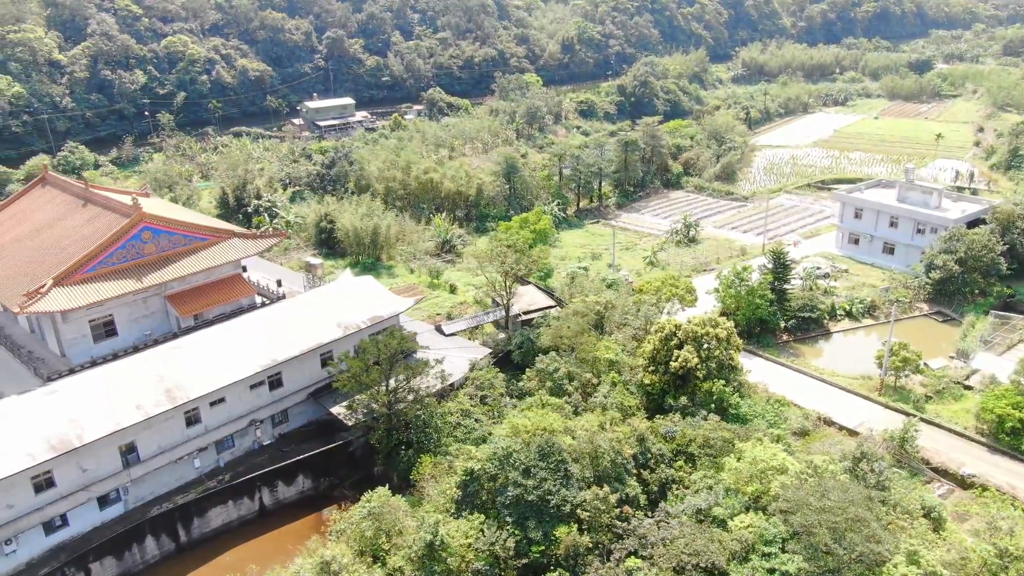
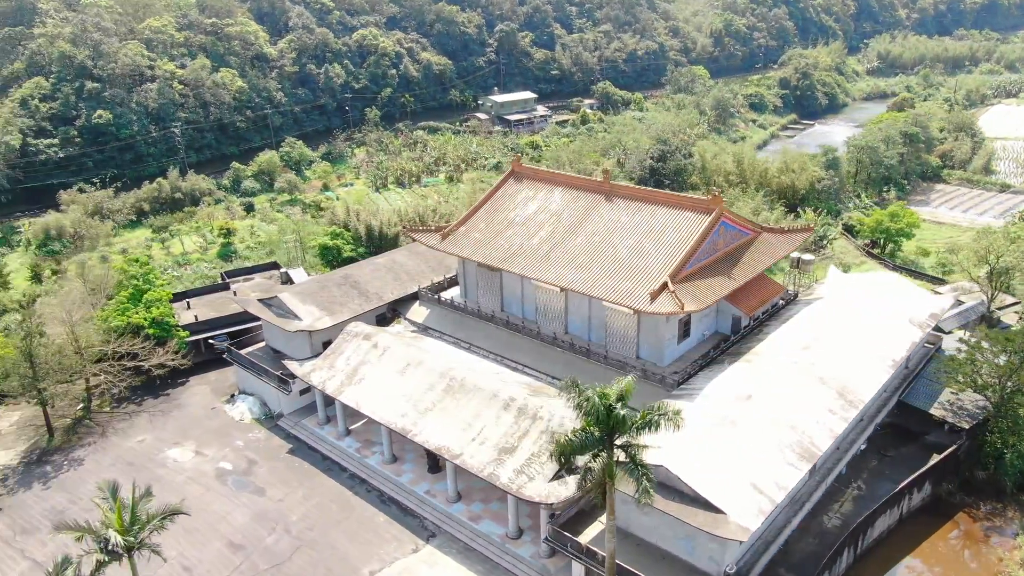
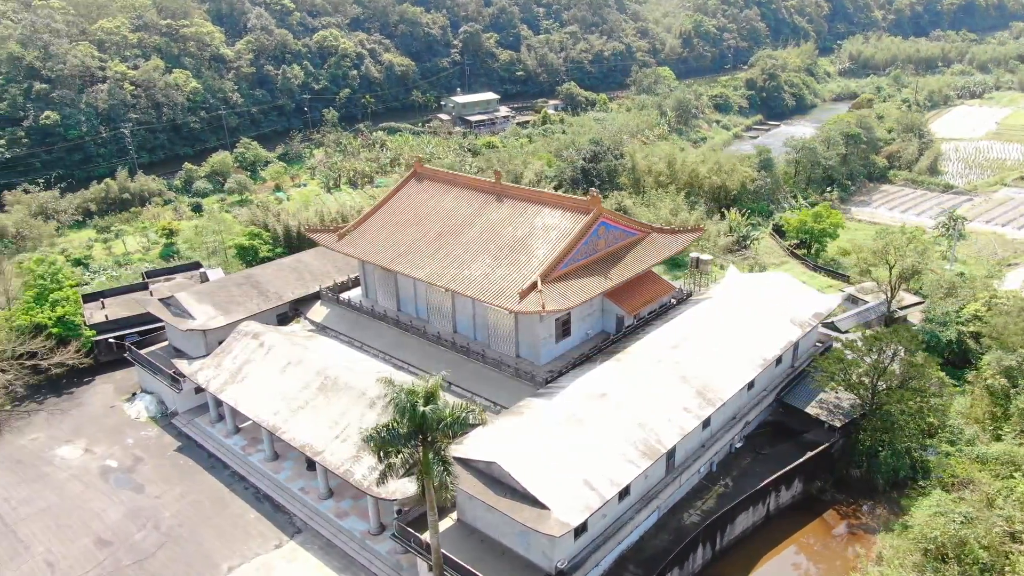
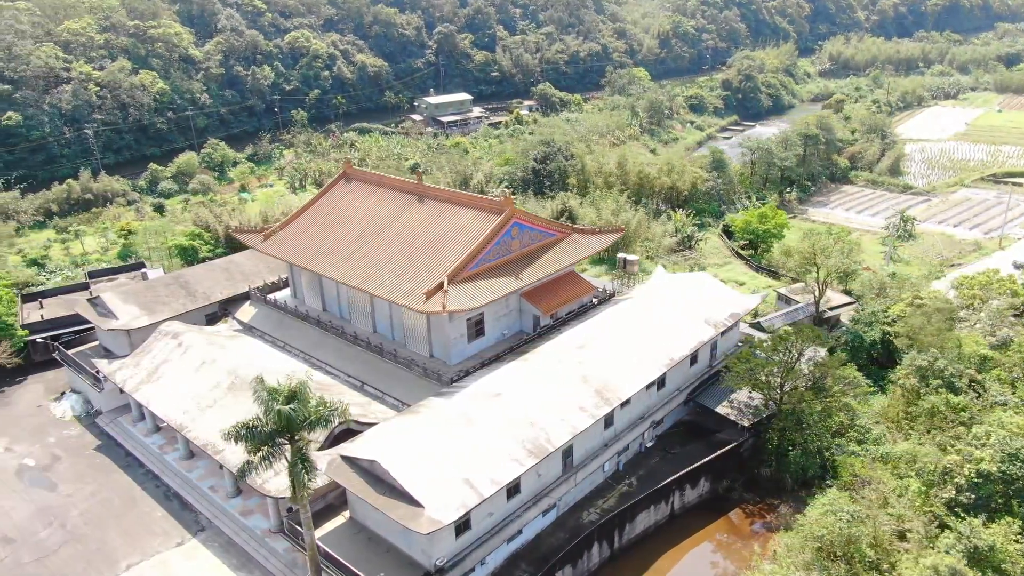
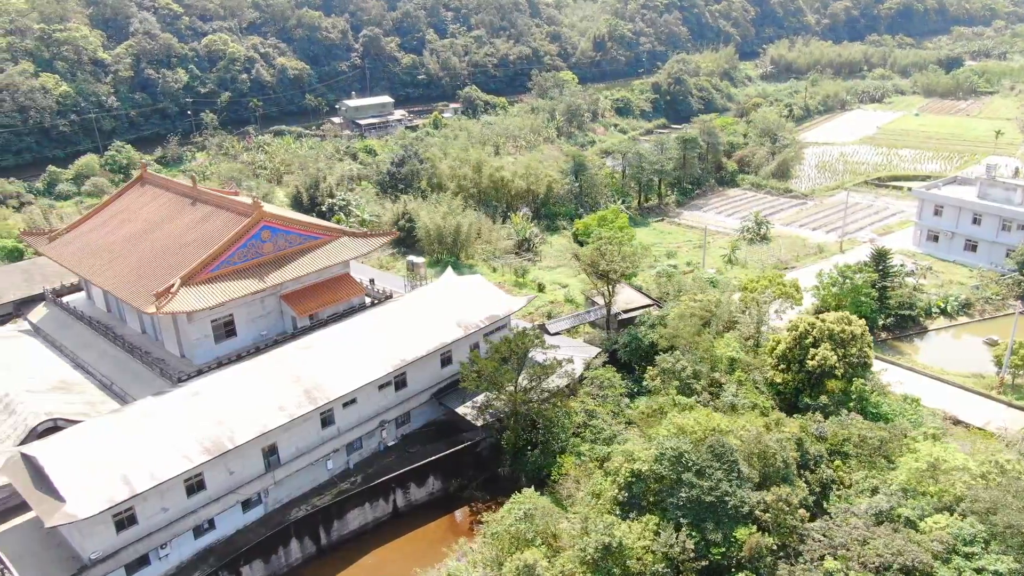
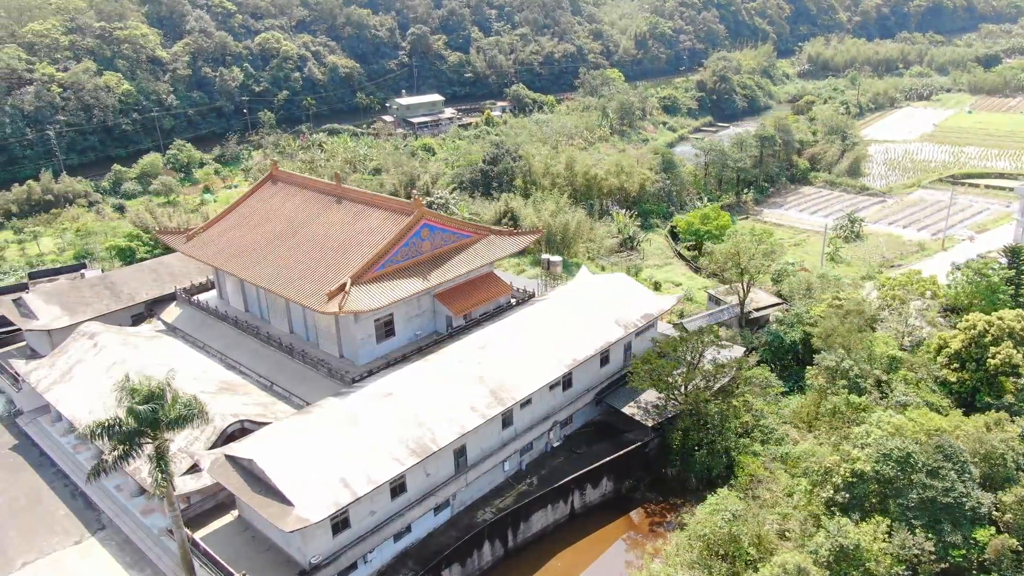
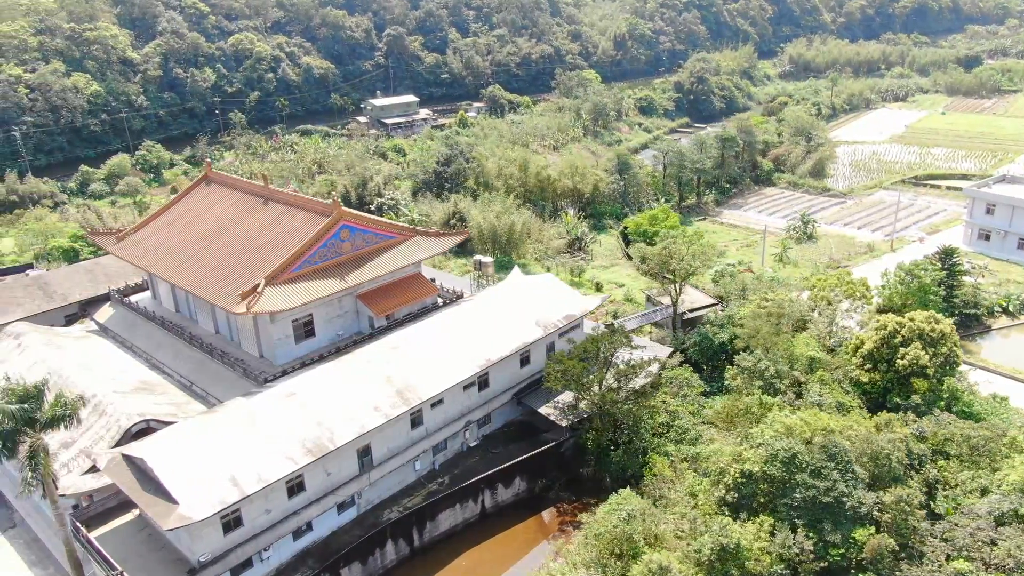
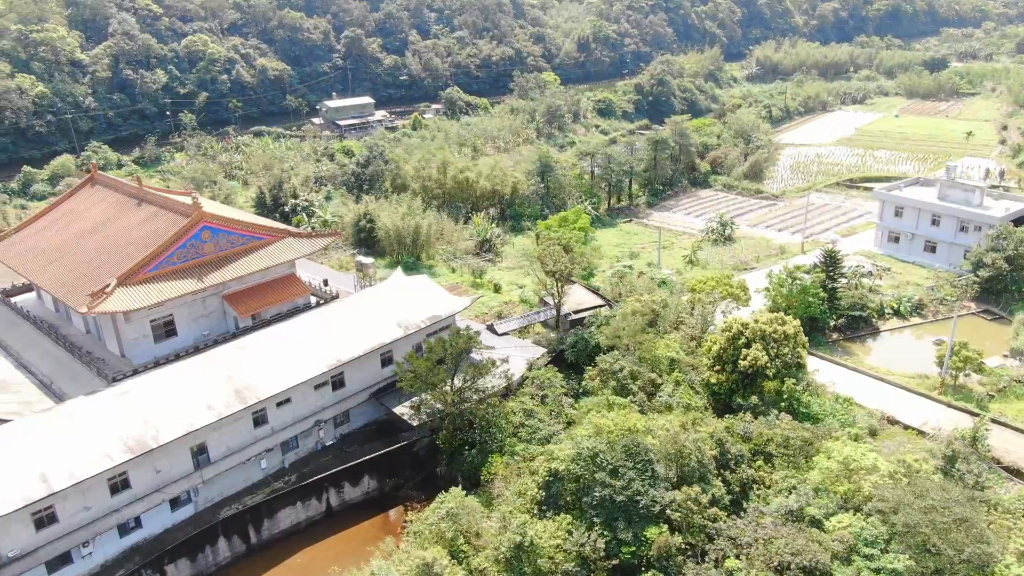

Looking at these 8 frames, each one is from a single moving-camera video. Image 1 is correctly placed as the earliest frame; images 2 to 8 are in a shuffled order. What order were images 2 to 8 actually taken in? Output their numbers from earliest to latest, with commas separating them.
8, 5, 7, 6, 4, 3, 2
